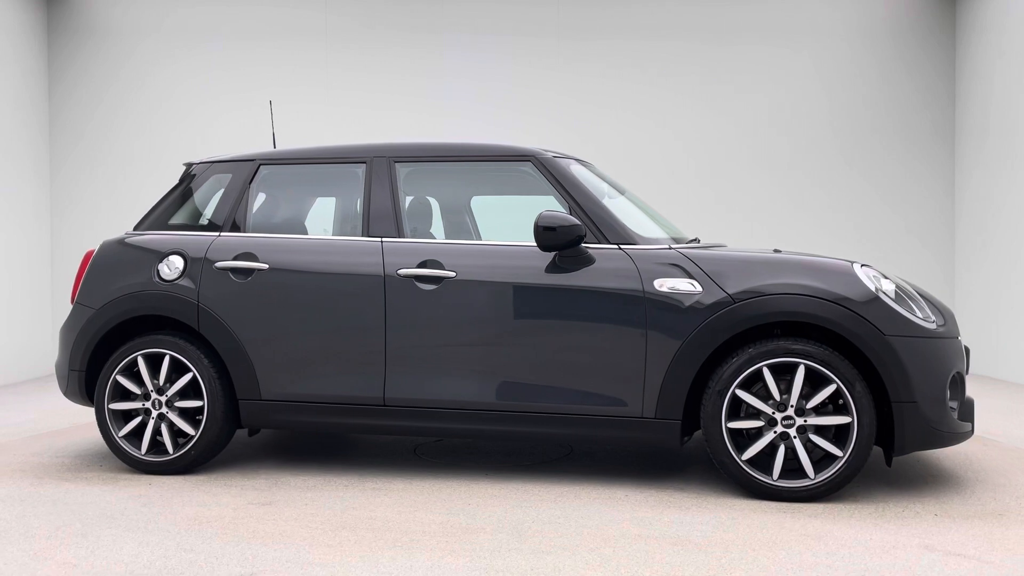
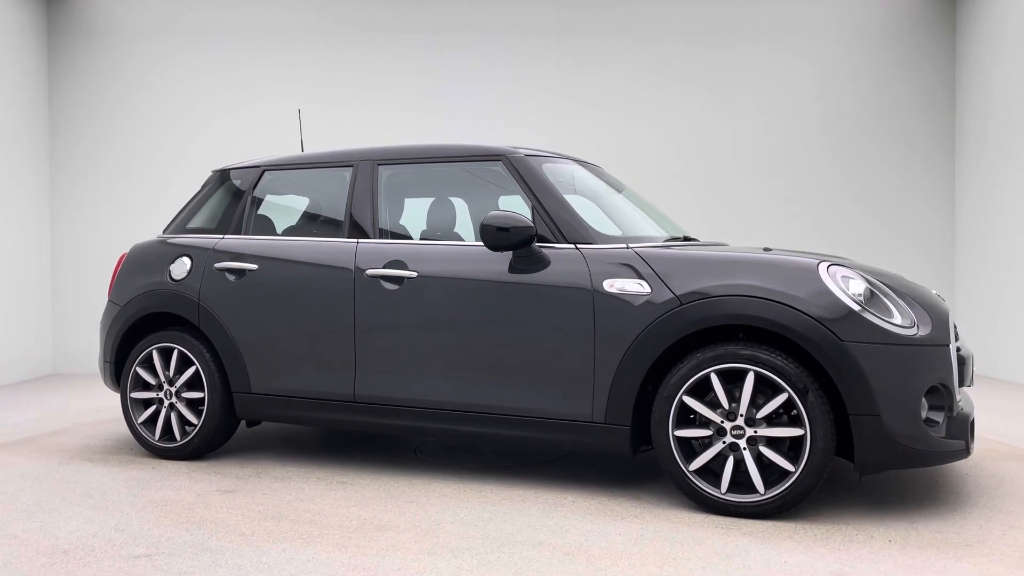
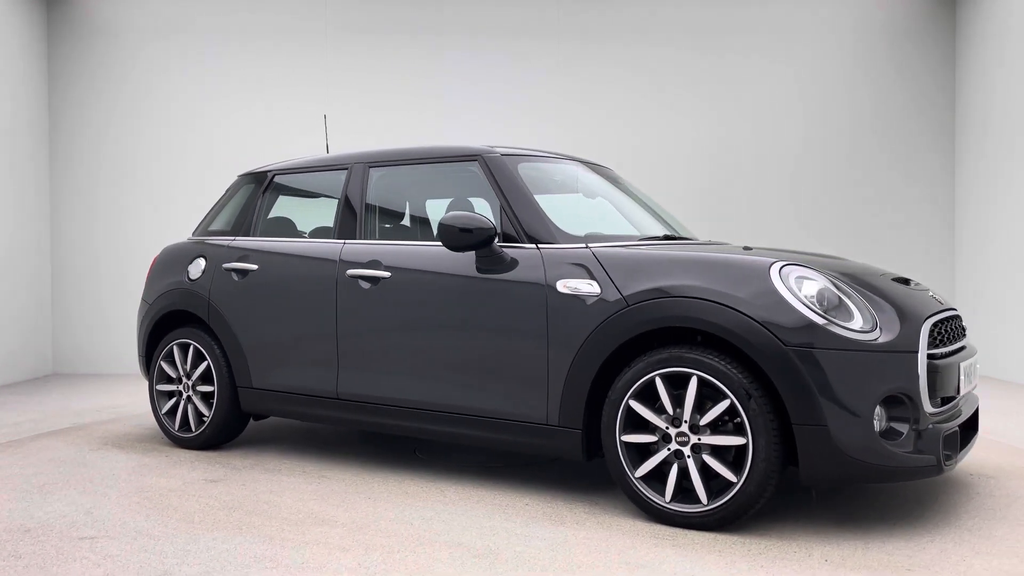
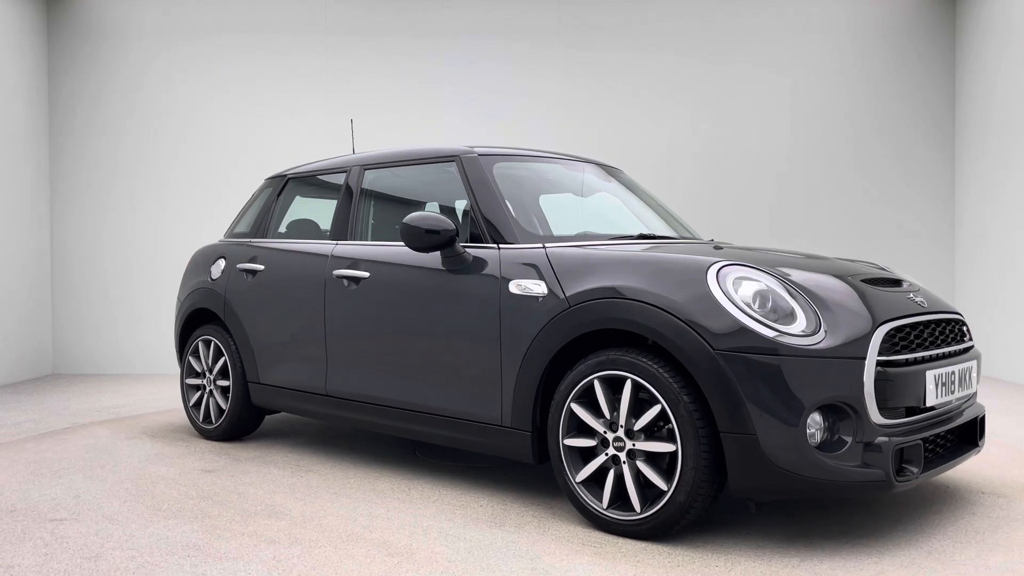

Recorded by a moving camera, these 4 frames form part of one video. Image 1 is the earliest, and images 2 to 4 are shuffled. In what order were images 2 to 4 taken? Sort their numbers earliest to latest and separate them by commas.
2, 3, 4
